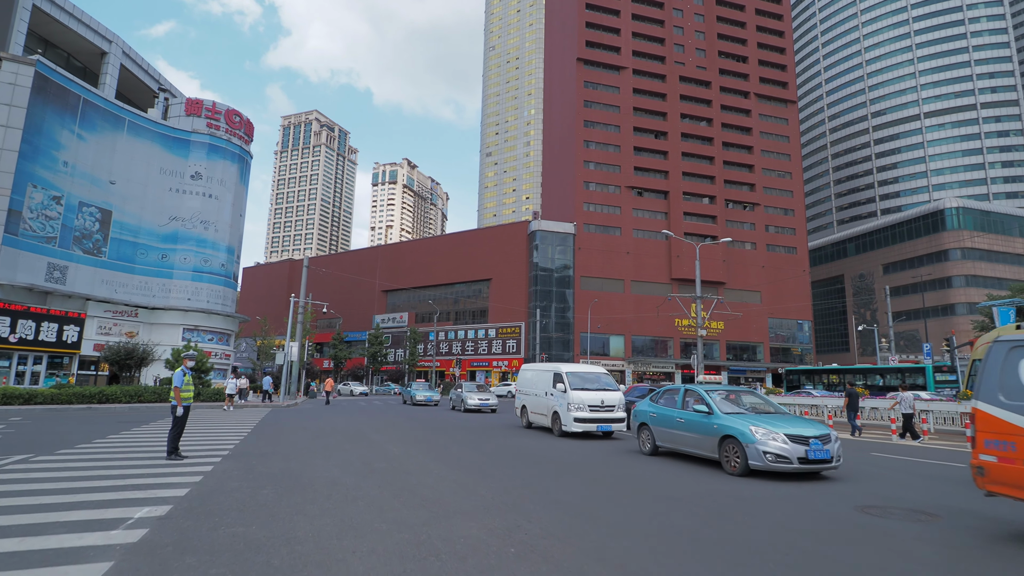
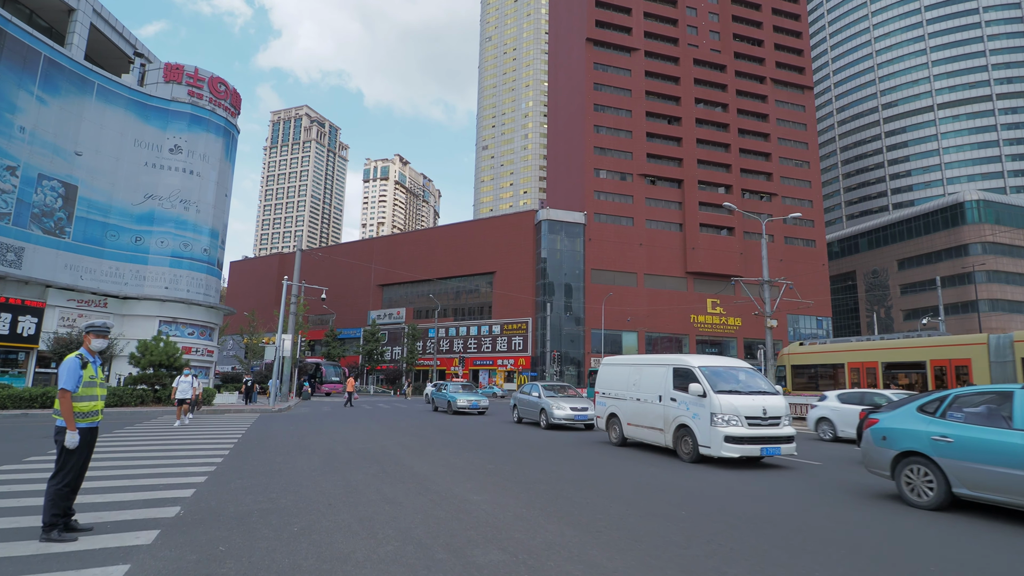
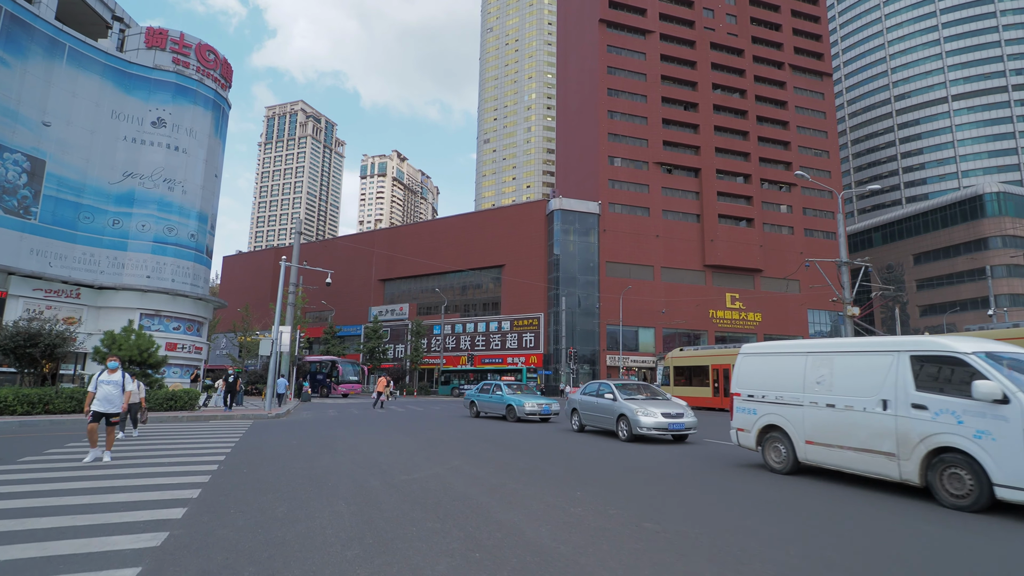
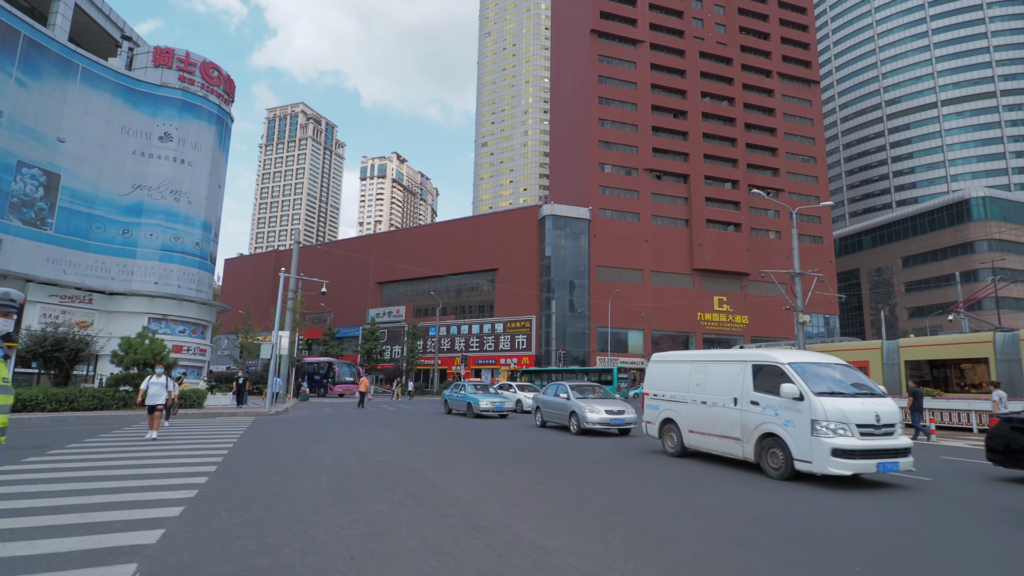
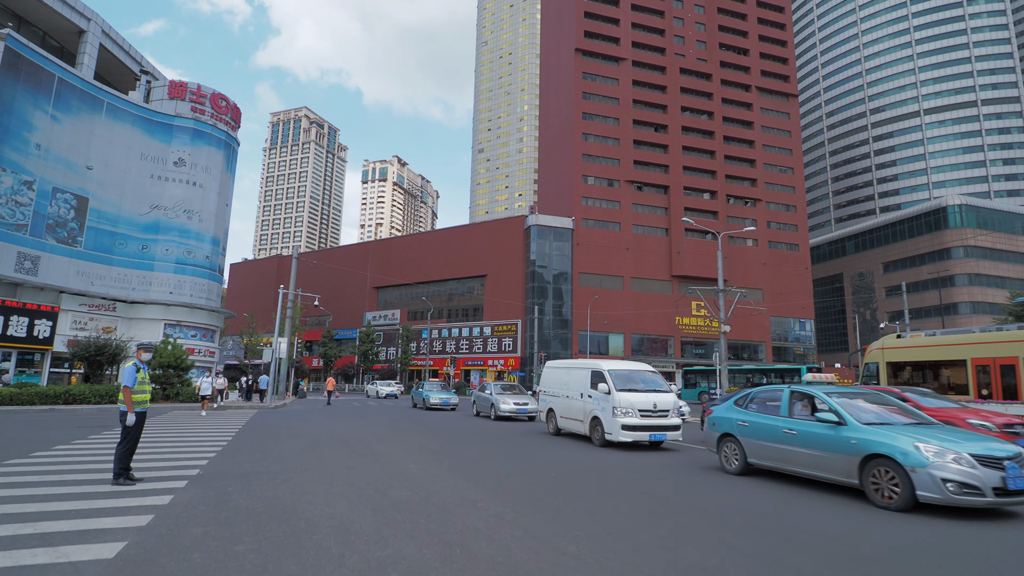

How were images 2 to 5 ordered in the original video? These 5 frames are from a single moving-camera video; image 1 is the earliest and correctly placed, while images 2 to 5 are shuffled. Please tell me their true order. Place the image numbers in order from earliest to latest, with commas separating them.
5, 2, 4, 3
